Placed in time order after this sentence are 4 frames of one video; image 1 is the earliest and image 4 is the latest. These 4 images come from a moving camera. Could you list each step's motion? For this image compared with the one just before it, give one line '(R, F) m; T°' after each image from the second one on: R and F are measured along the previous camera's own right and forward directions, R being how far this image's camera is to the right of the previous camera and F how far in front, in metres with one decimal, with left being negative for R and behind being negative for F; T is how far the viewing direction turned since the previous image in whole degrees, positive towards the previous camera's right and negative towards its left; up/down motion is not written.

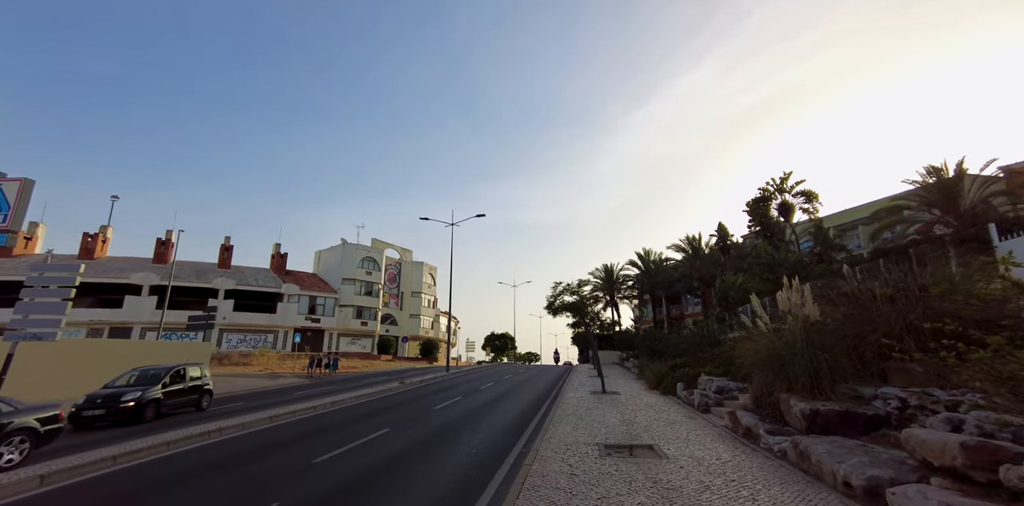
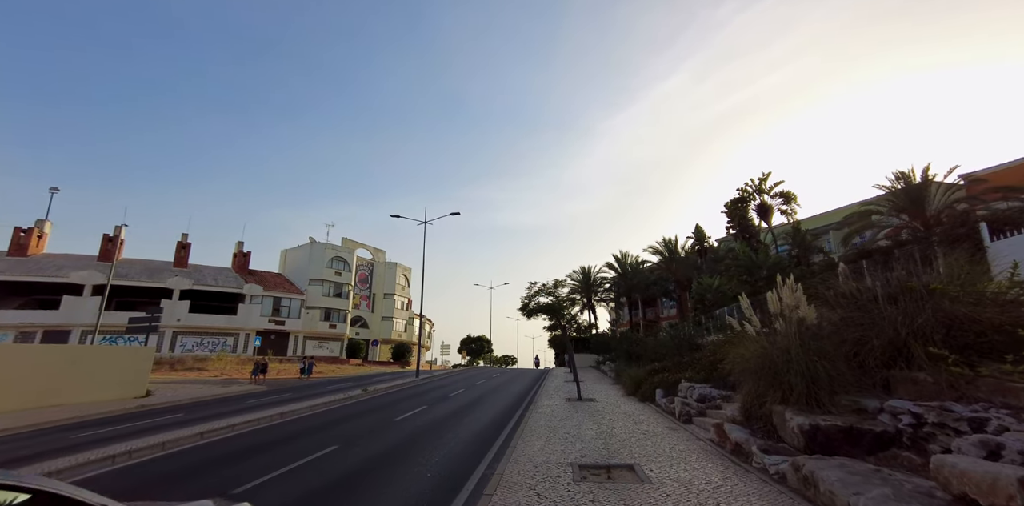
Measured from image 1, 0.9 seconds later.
(+0.2, +1.0) m; +3°
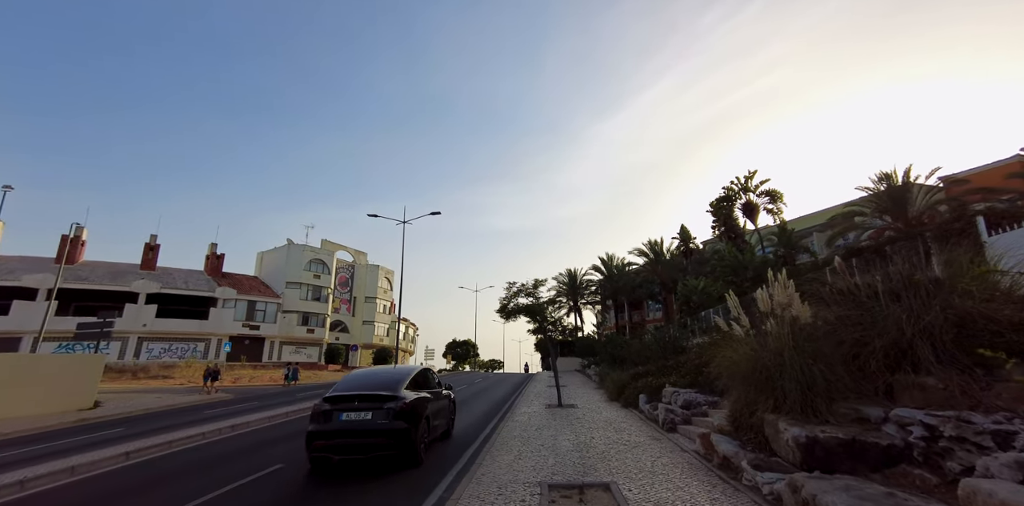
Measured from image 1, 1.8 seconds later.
(+0.4, +0.8) m; +2°
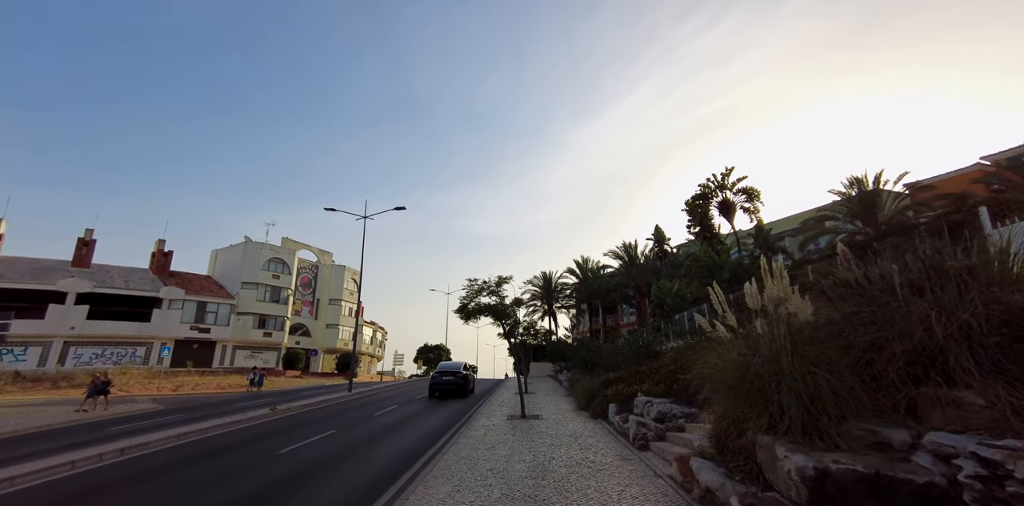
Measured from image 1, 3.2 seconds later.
(+0.6, +1.5) m; +3°
